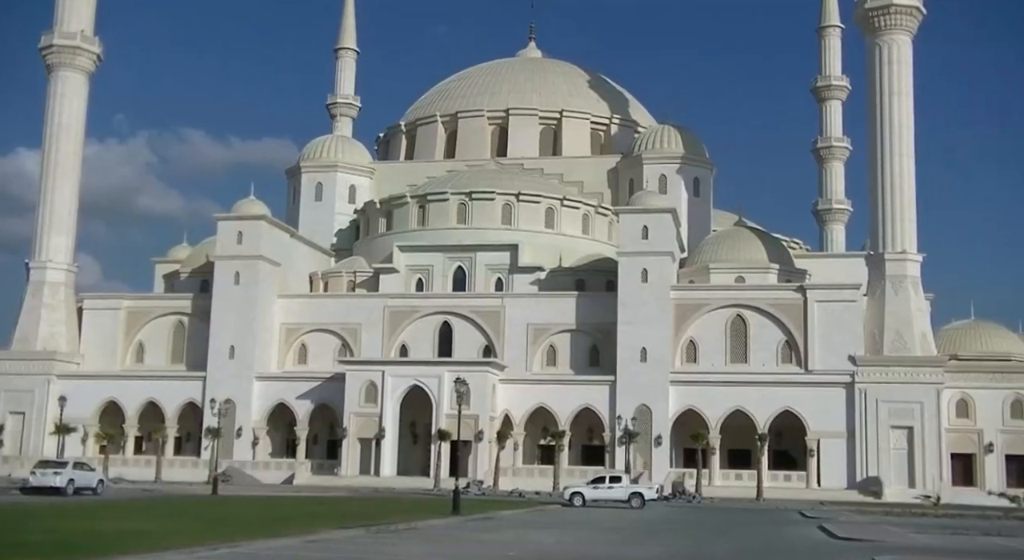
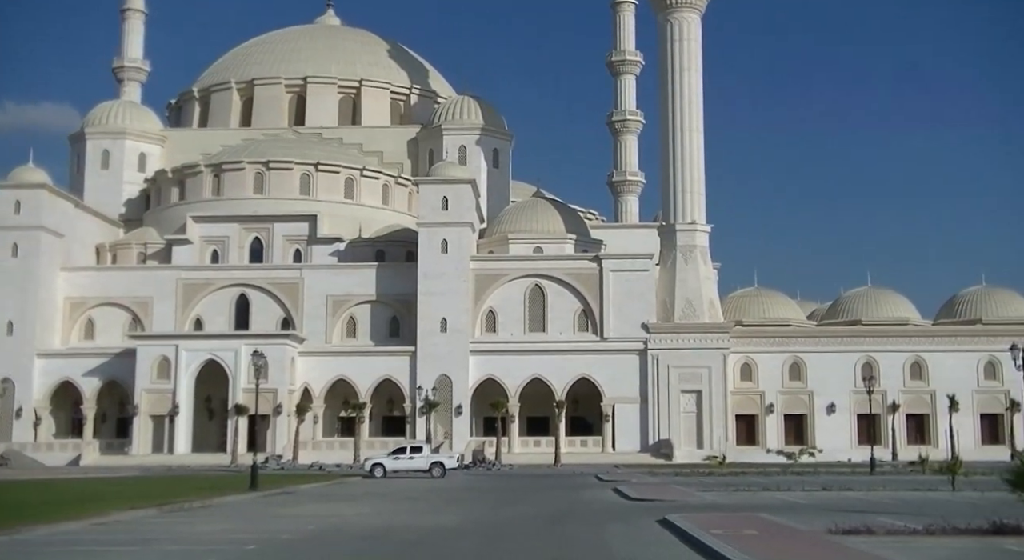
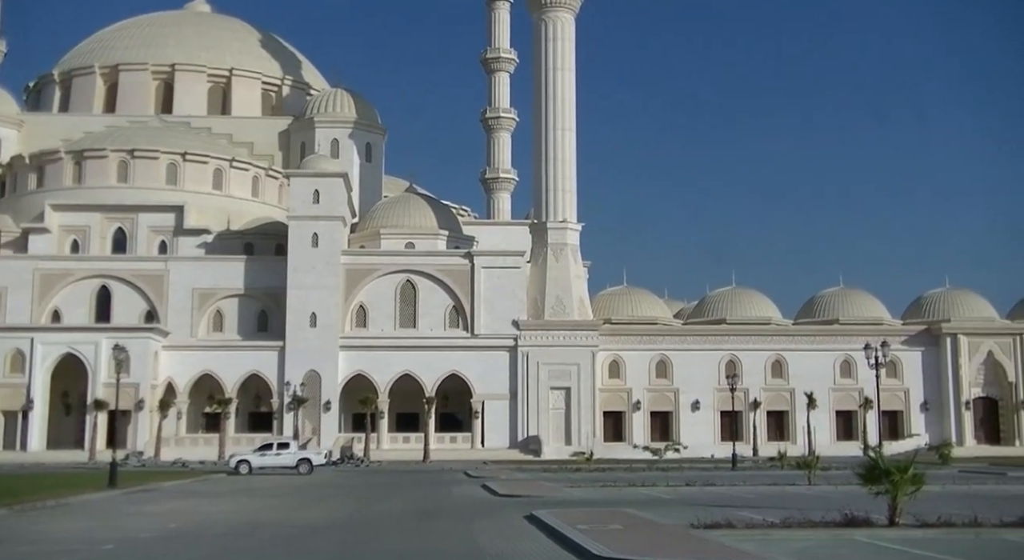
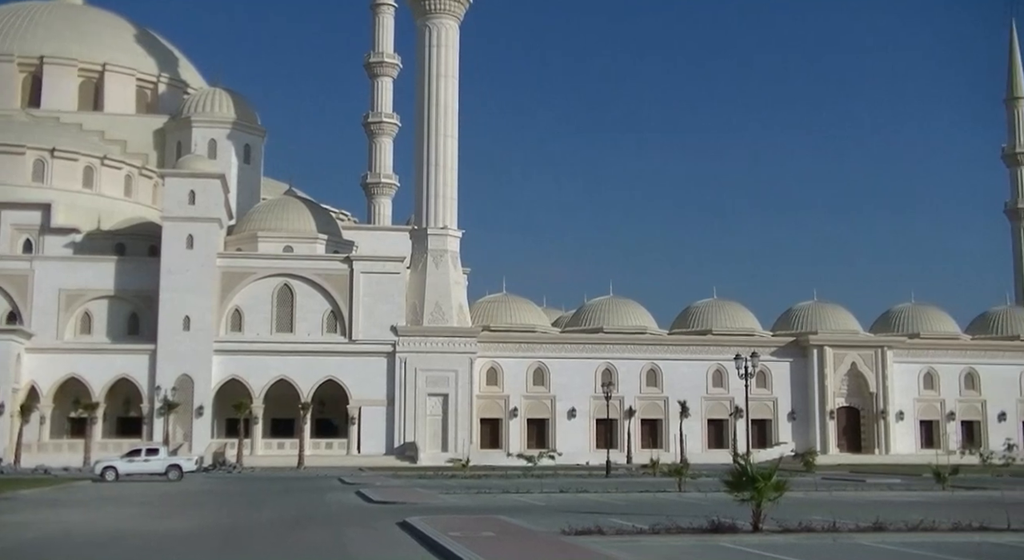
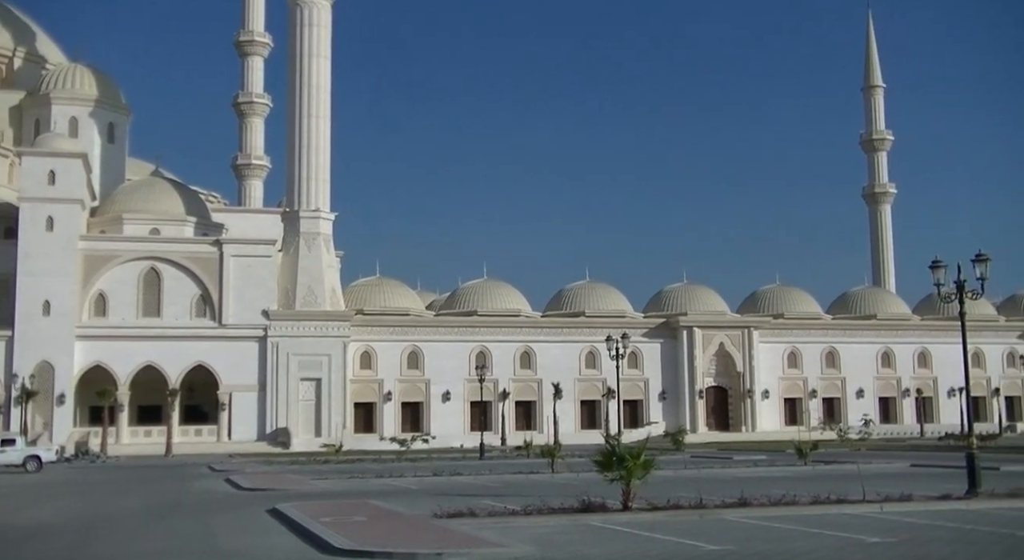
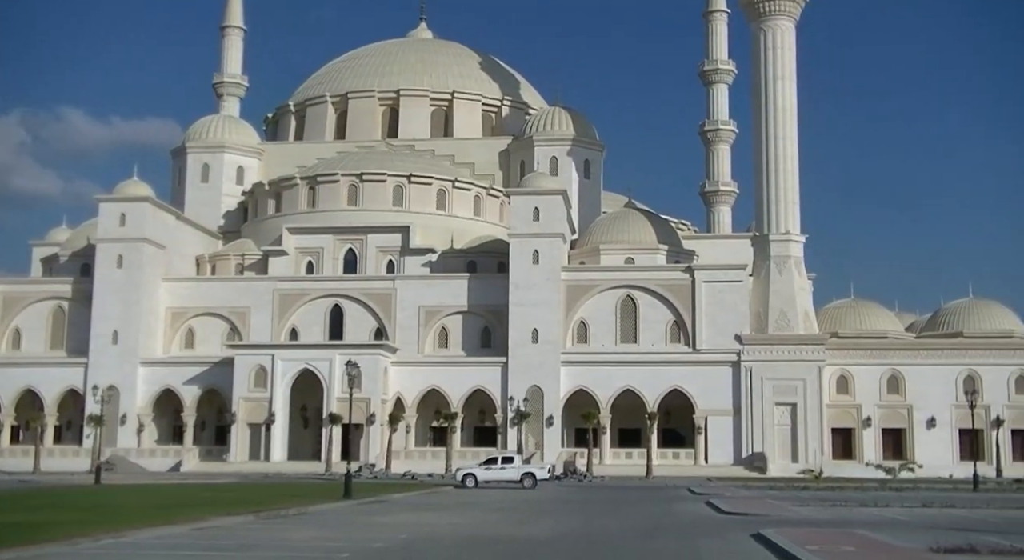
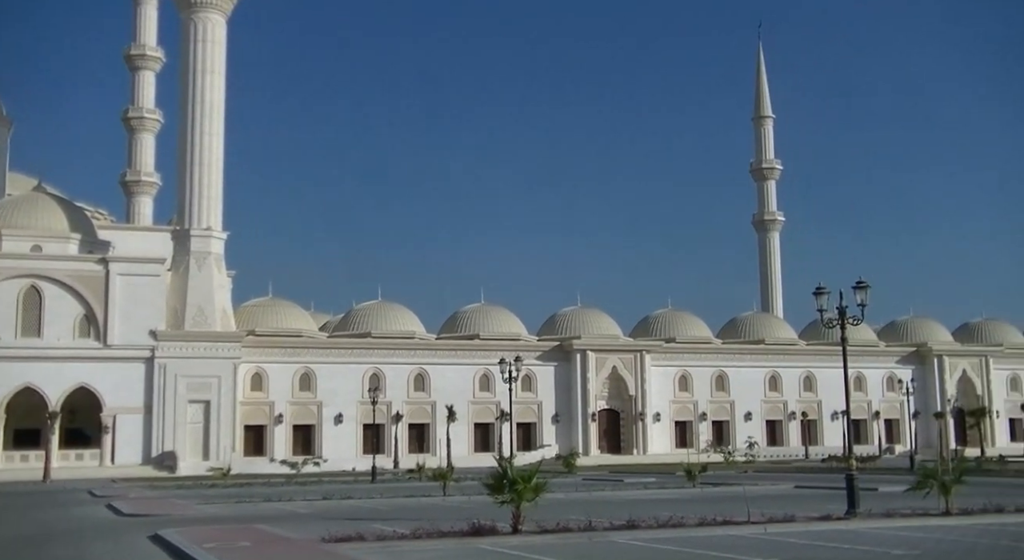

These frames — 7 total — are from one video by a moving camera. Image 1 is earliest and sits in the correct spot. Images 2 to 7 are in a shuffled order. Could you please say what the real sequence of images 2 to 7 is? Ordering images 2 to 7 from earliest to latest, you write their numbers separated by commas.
6, 2, 3, 4, 5, 7
